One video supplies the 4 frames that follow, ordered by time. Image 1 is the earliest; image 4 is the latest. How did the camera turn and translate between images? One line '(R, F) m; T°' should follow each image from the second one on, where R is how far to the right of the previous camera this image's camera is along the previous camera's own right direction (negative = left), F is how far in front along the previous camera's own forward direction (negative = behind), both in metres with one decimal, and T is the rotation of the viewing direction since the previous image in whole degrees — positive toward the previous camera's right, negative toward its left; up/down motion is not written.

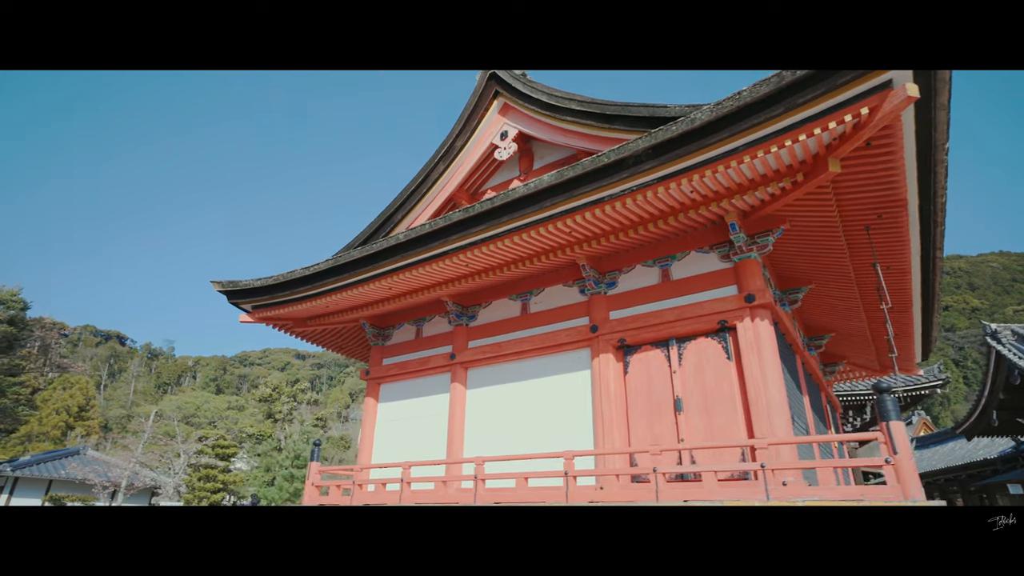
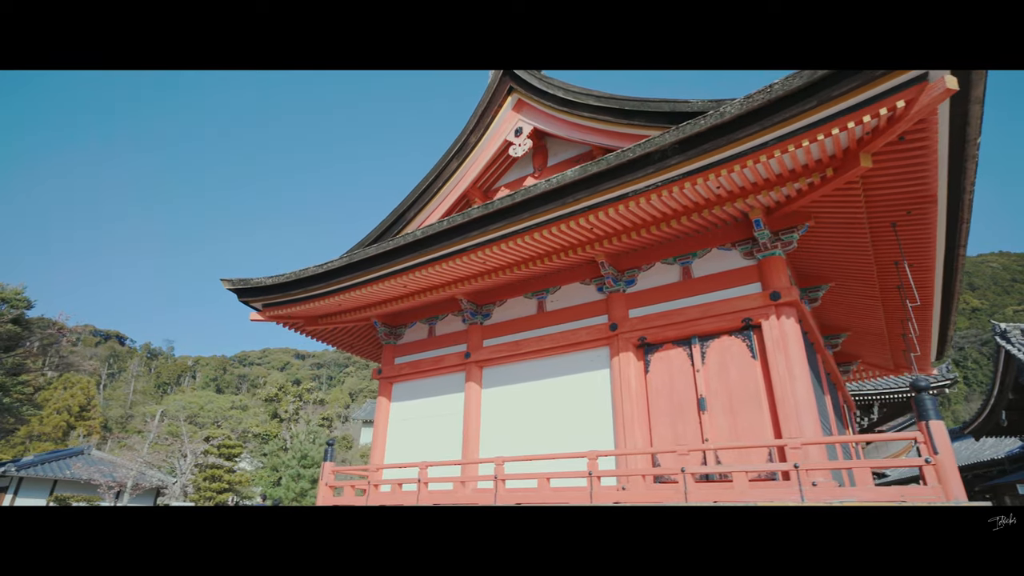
(-0.2, +0.1) m; 0°
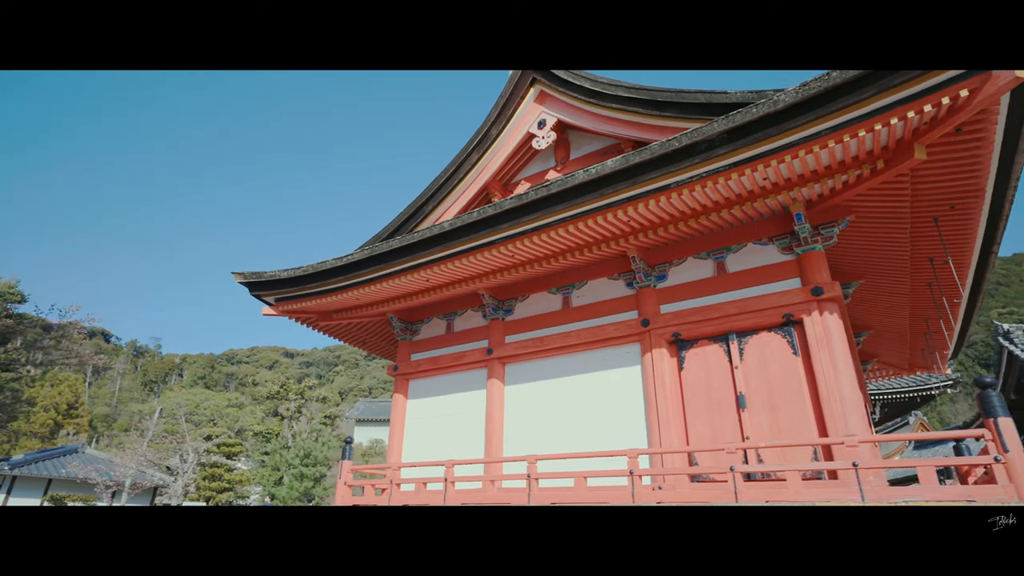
(-0.5, +0.2) m; +1°
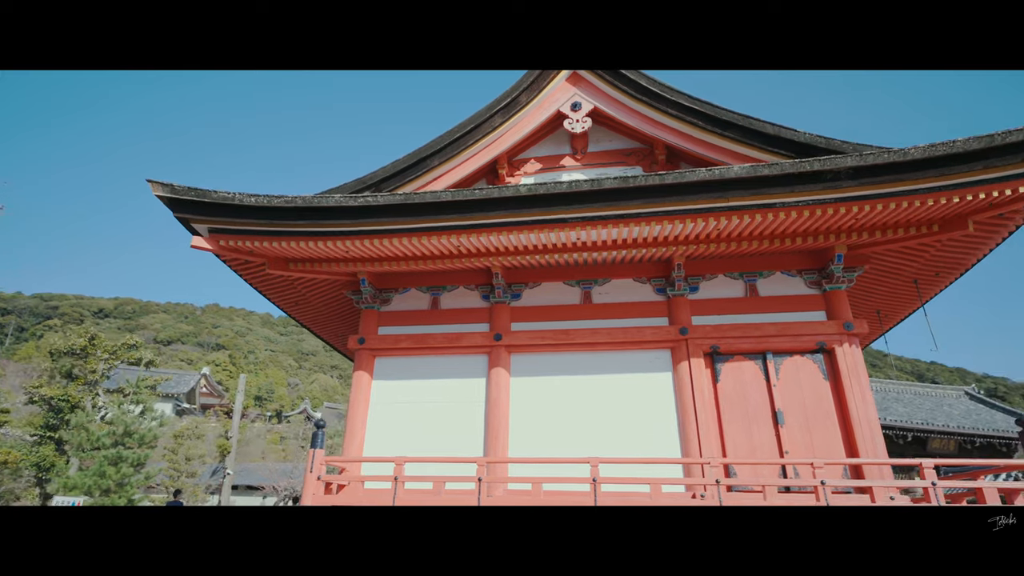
(-2.7, +1.2) m; +22°
